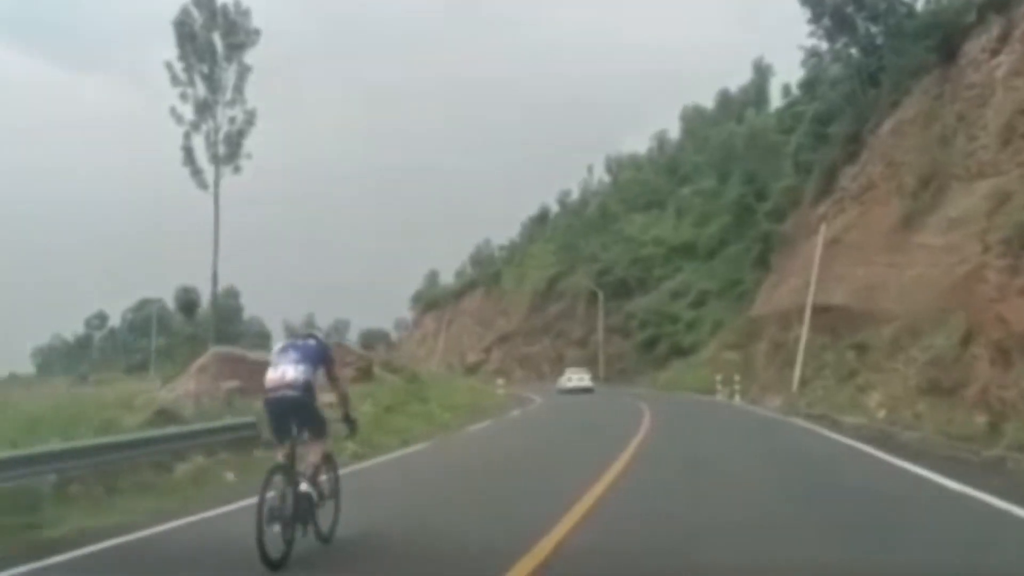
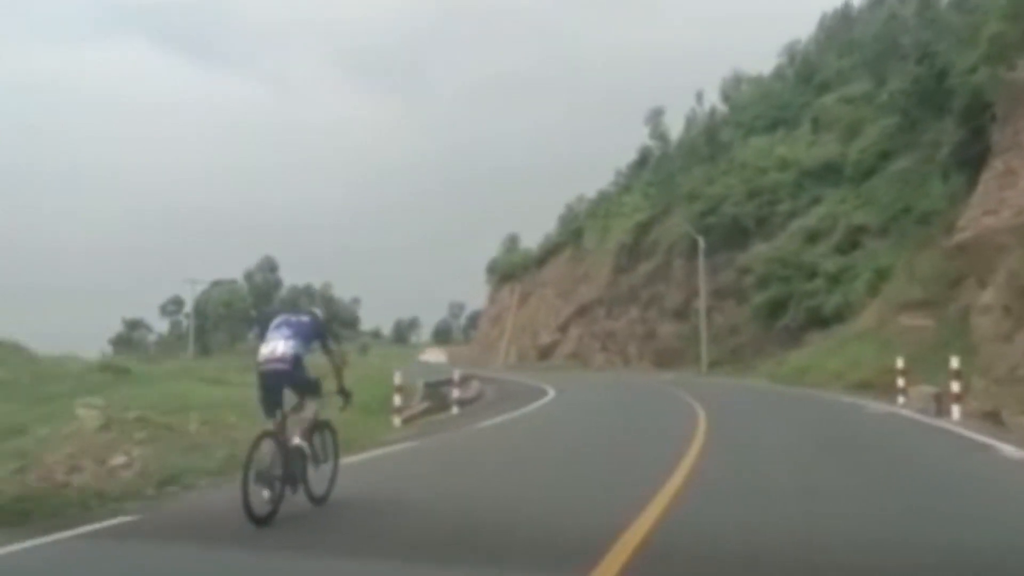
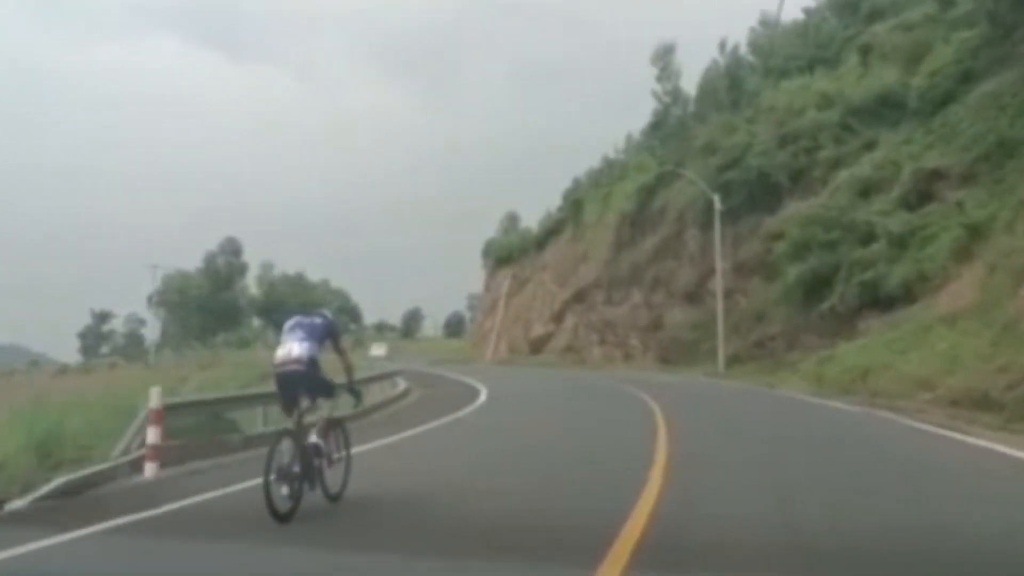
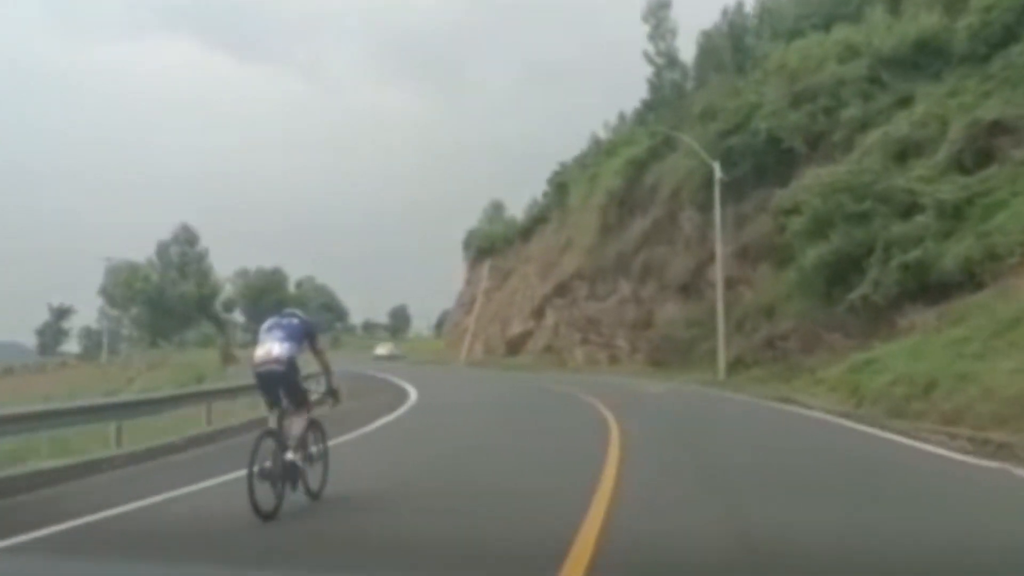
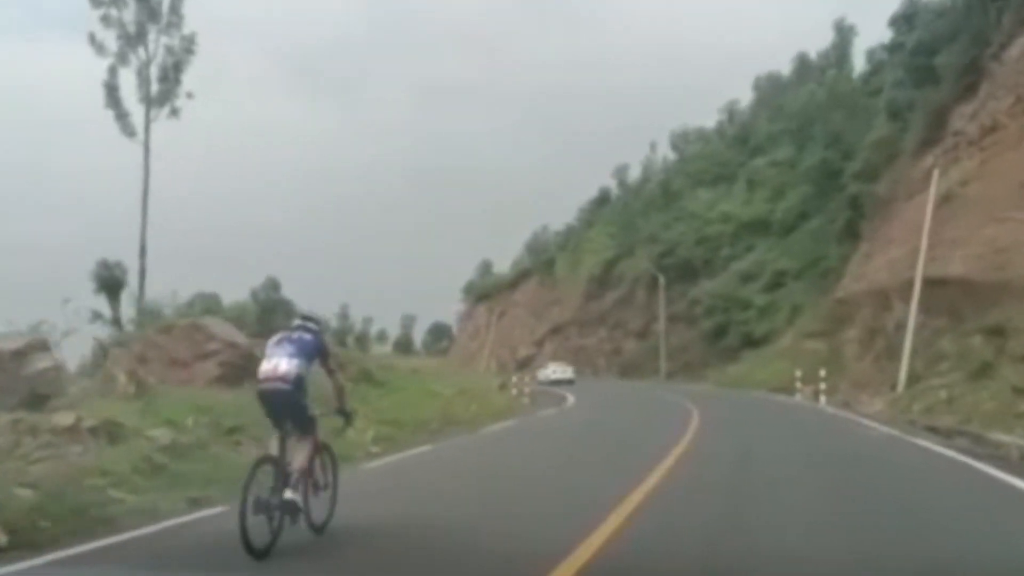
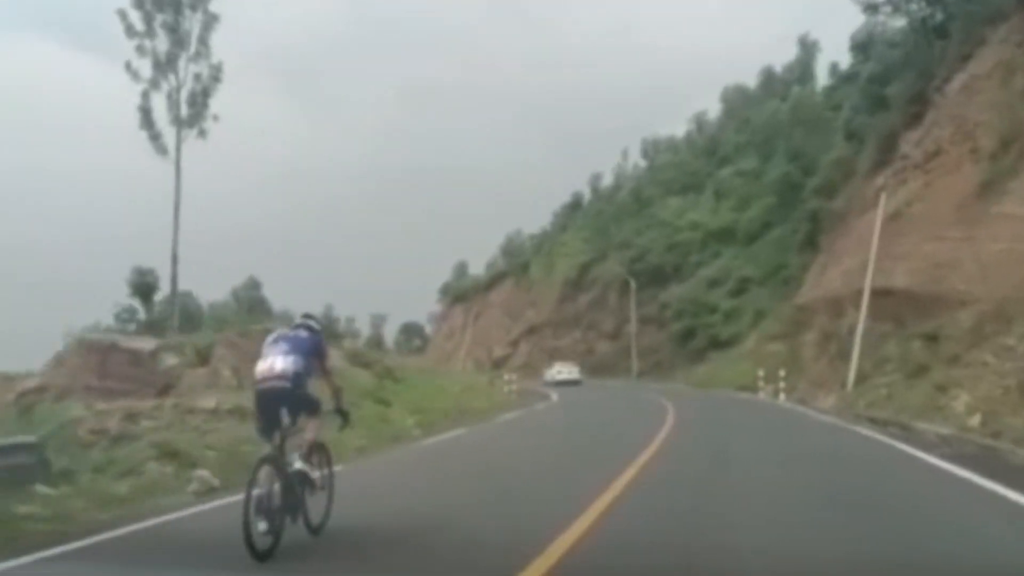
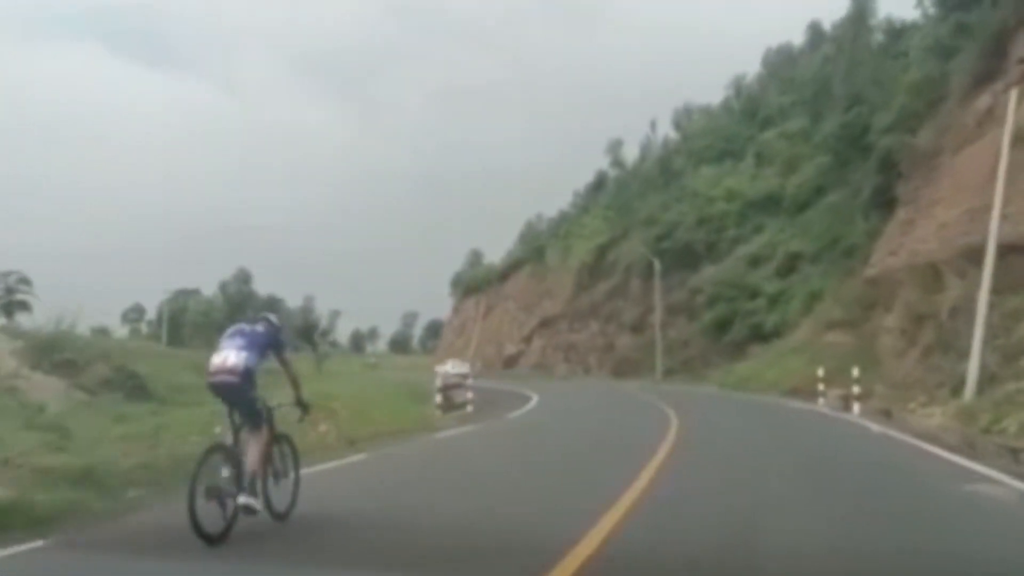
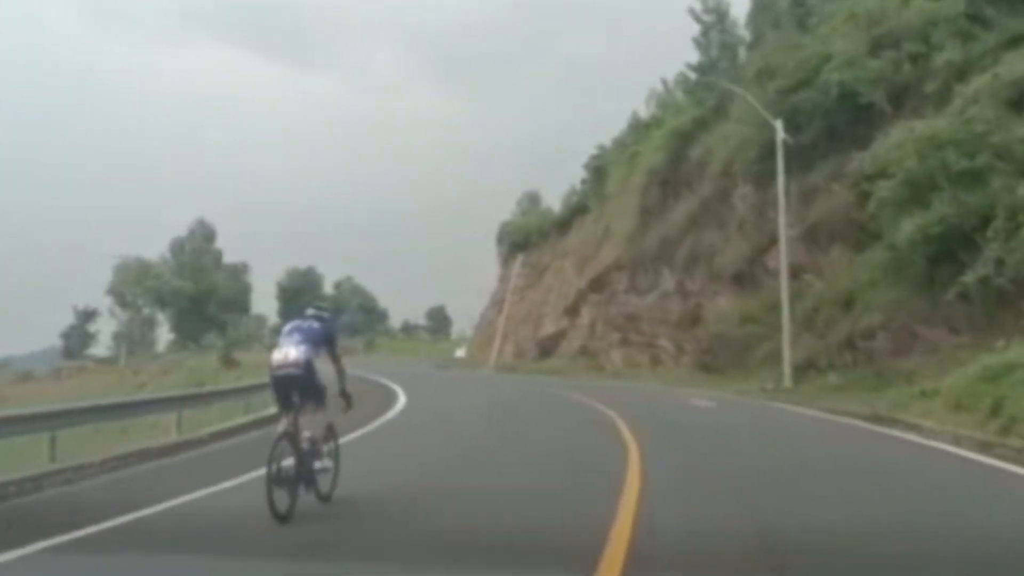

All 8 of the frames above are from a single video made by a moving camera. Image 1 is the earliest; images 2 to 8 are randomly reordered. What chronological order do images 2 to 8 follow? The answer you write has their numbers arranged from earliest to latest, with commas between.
6, 5, 7, 2, 3, 4, 8
